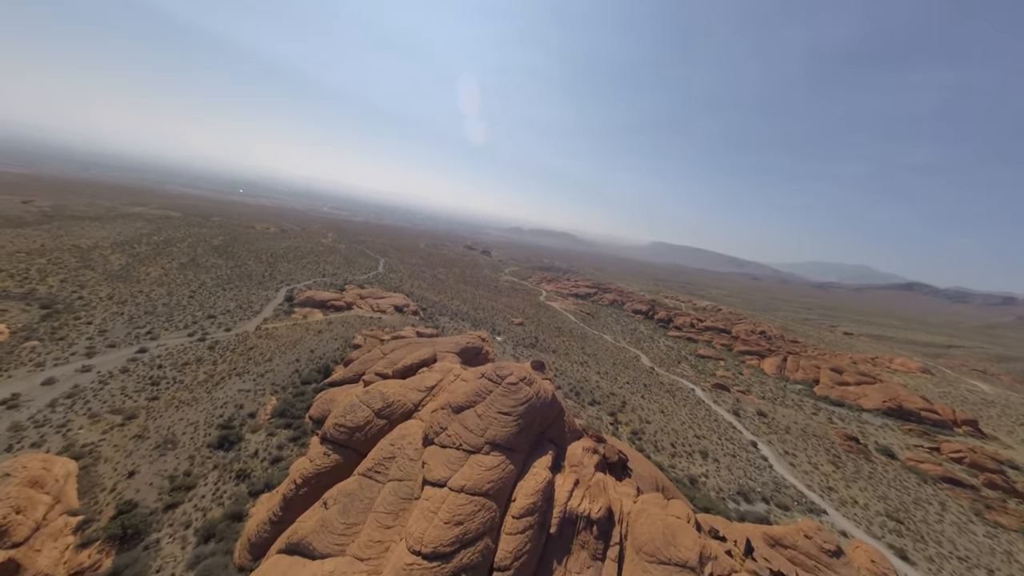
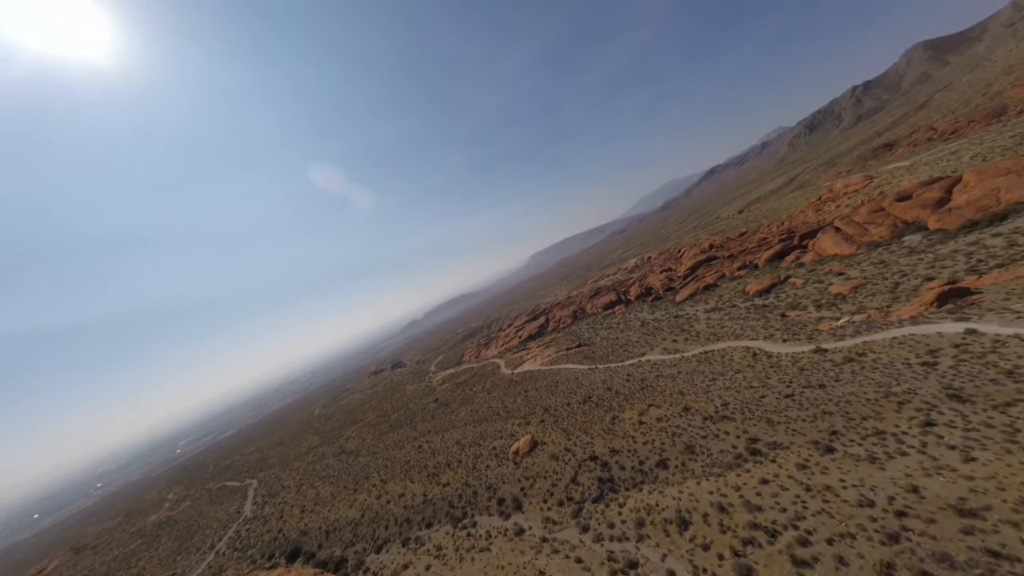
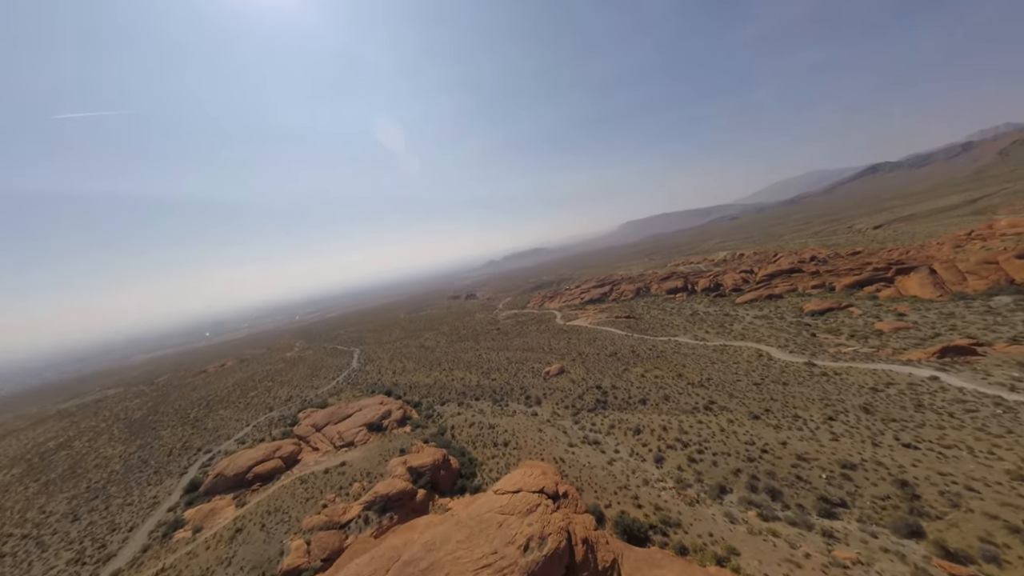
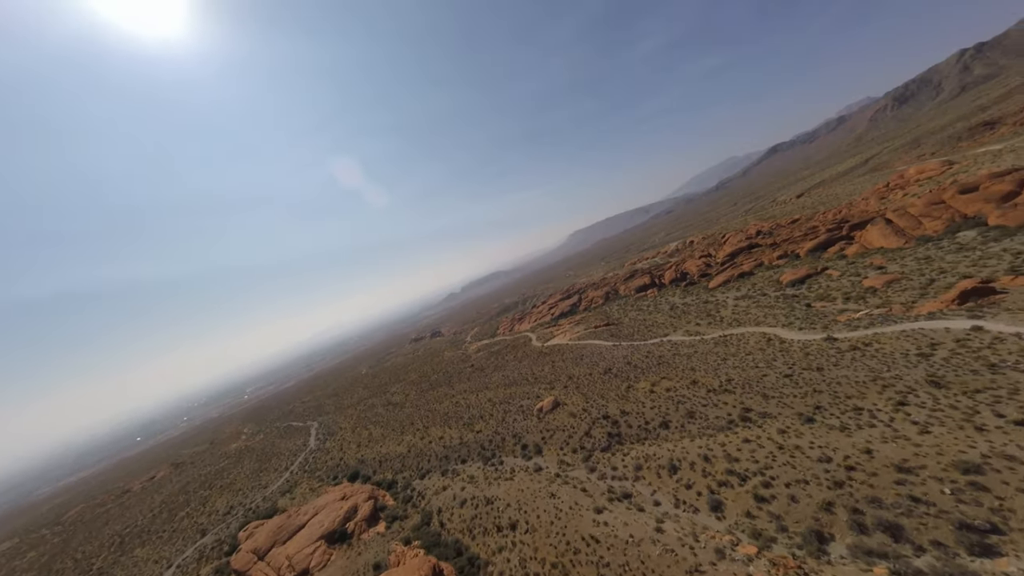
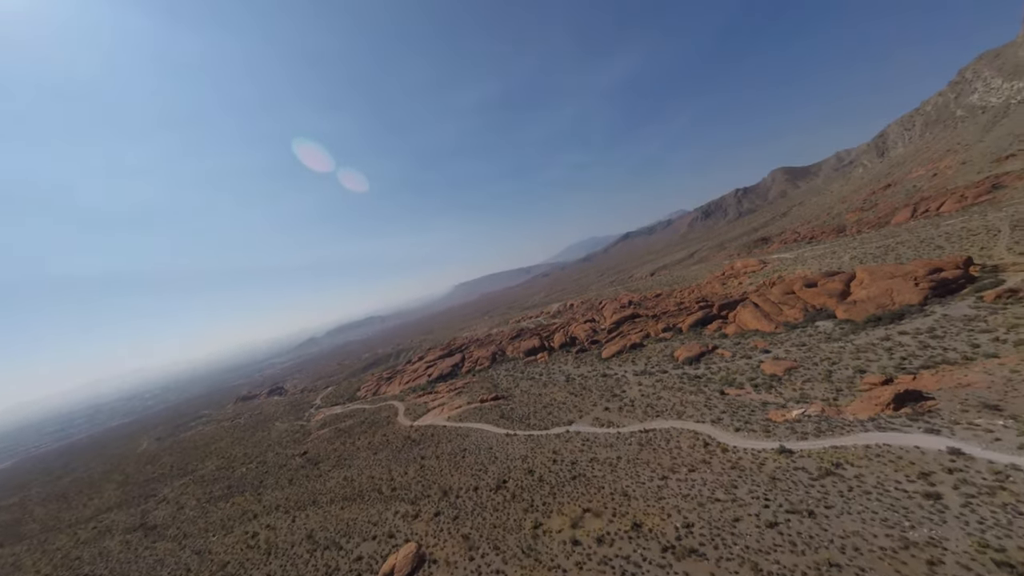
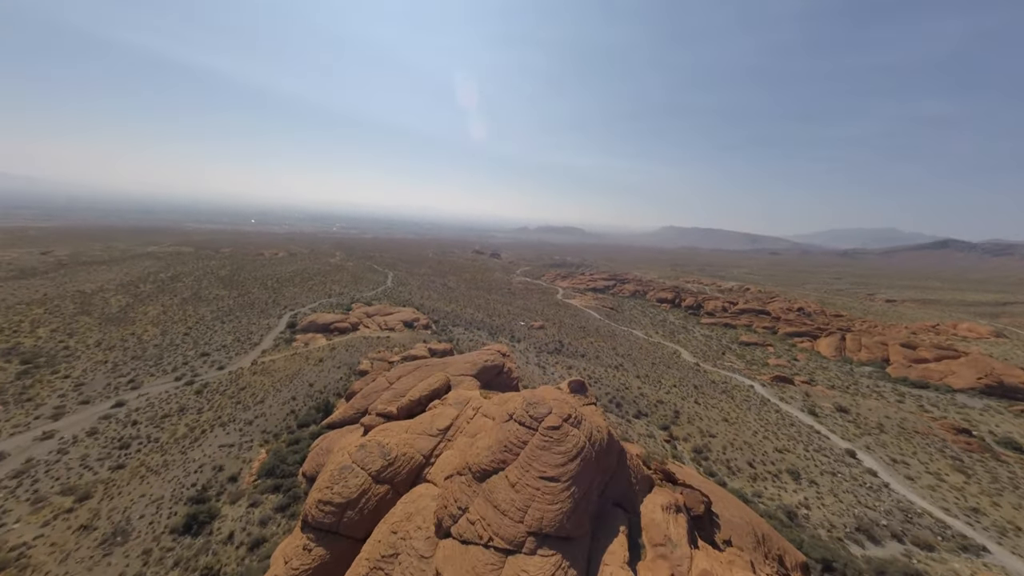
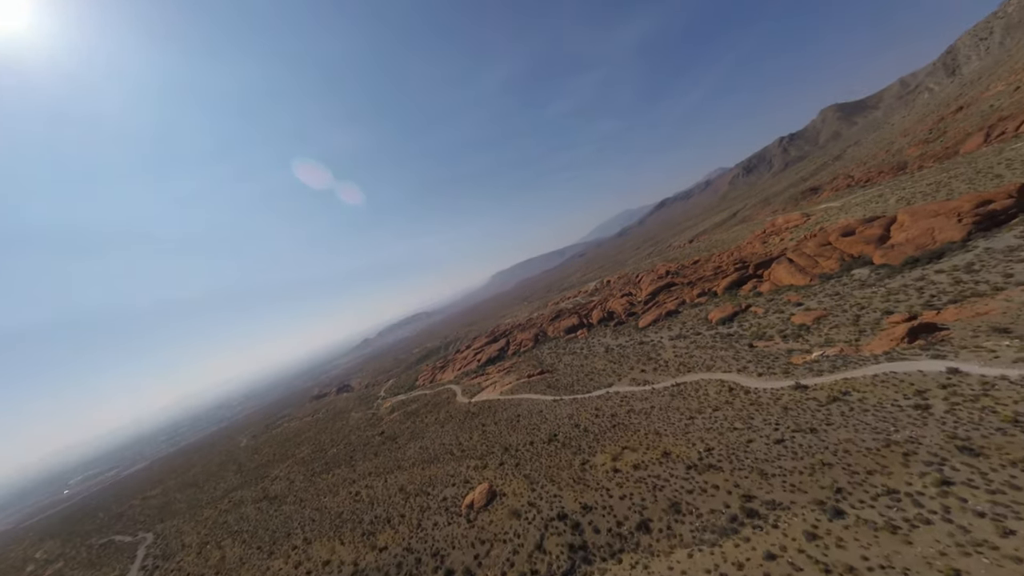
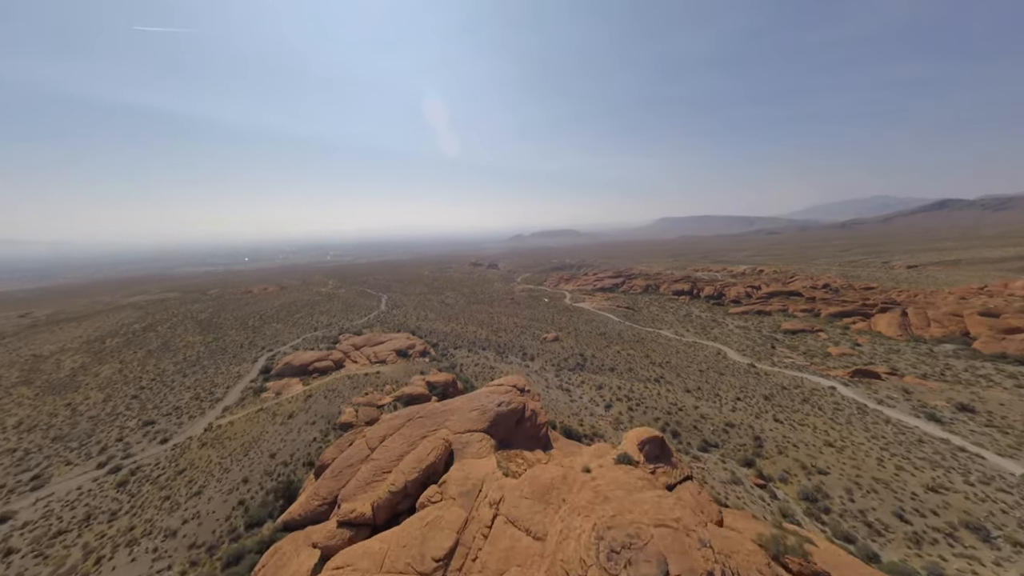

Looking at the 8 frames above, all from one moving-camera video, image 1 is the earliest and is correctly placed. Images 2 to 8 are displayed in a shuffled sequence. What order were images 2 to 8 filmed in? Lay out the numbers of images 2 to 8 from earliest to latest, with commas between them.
6, 8, 3, 4, 2, 7, 5
